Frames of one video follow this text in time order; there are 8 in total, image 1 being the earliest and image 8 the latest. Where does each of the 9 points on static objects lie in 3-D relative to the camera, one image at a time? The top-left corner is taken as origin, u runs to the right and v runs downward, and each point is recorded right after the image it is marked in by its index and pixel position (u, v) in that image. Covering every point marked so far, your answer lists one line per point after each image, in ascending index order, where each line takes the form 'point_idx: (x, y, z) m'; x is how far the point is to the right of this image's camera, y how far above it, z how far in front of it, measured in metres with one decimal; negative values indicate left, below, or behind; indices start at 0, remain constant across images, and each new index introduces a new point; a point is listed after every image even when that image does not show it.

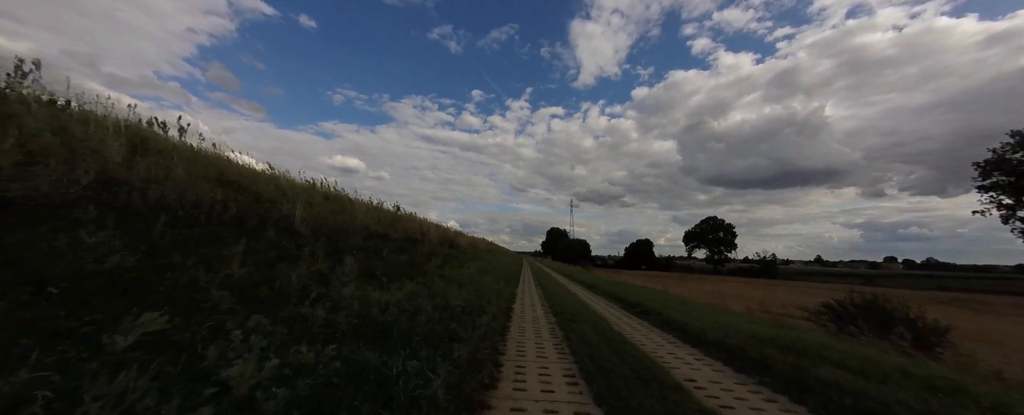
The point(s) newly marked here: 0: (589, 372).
0: (+2.3, -4.6, +8.9) m
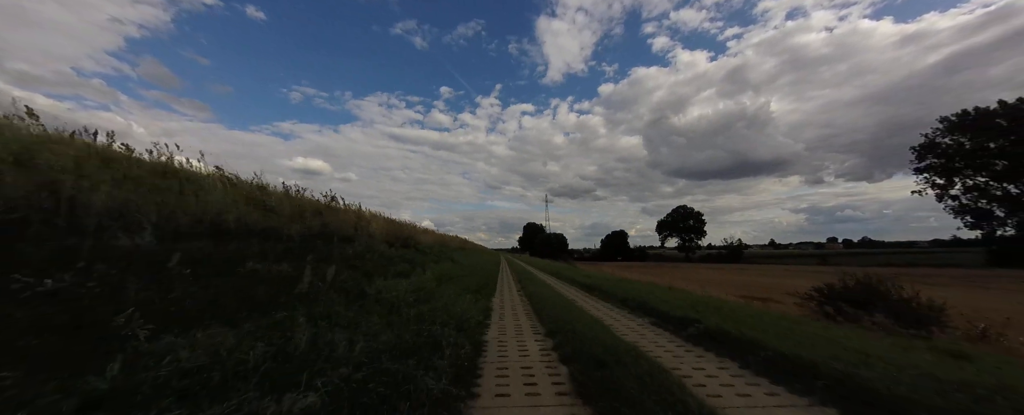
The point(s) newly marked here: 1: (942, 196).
0: (+1.7, -4.4, +8.4) m
1: (+25.8, +0.7, +18.5) m
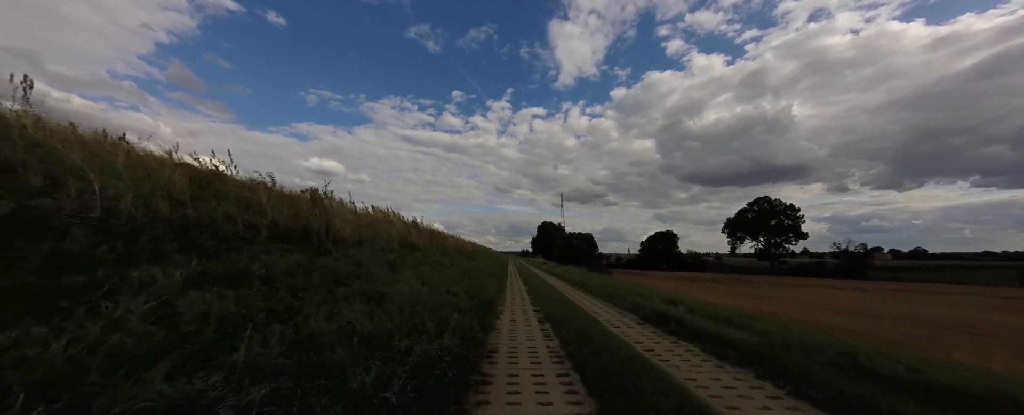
0: (+1.9, -3.3, +0.7) m
1: (+26.4, +1.2, +10.2) m
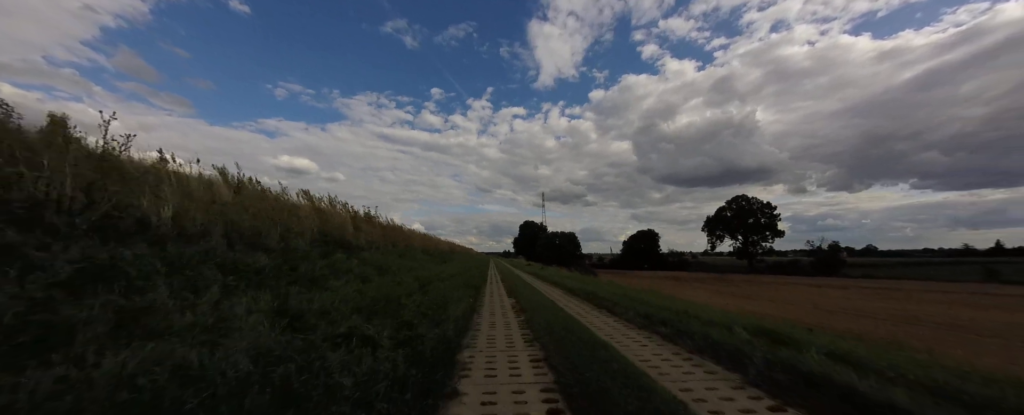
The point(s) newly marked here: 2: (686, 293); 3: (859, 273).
0: (+1.9, -3.2, 0.0) m
1: (+25.7, +1.4, +11.0) m
2: (+10.1, -4.9, +19.6) m
3: (+20.9, -3.9, +18.6) m
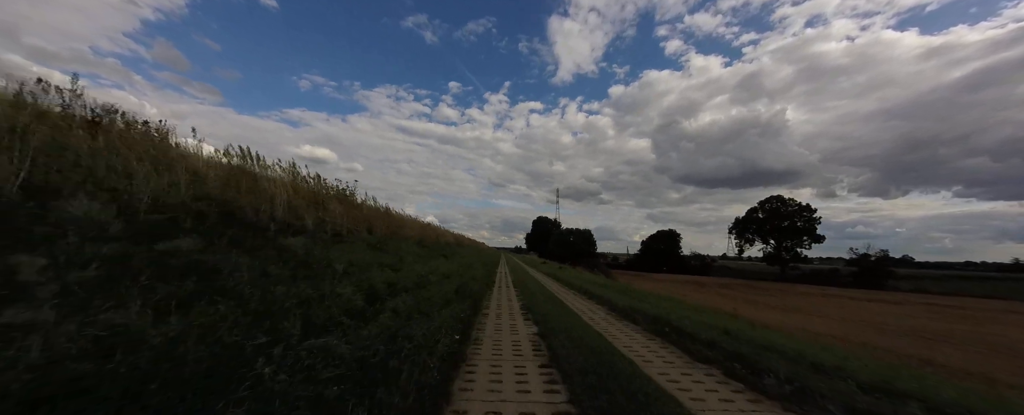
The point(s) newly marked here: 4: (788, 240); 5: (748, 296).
0: (+1.8, -3.2, -0.9) m
1: (+26.2, +0.7, +8.9) m
2: (+10.8, -4.9, +18.3) m
3: (+21.5, -4.2, +16.9) m
4: (+17.3, -2.1, +19.4) m
5: (+13.6, -4.8, +17.3) m
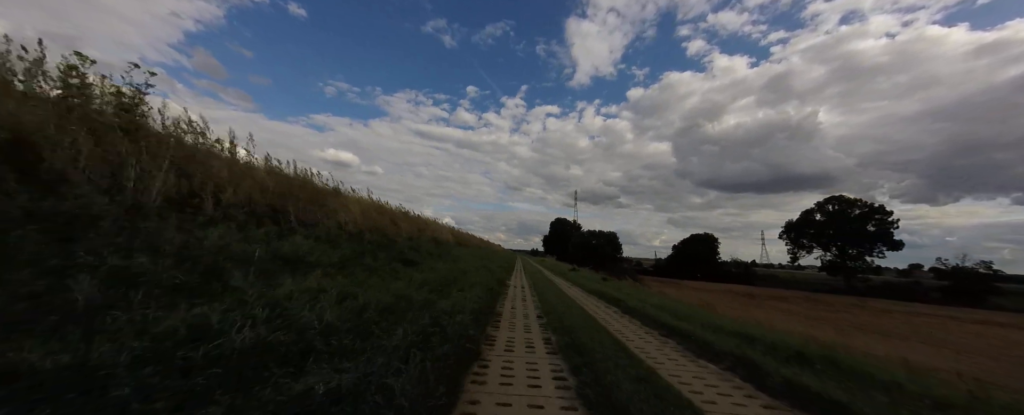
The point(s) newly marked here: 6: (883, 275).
0: (+1.7, -2.9, -3.0) m
1: (+26.6, +0.7, +5.7) m
2: (+11.7, -4.9, +15.7) m
3: (+22.3, -4.4, +13.8) m
4: (+18.2, -2.2, +16.5) m
5: (+14.4, -4.9, +14.6) m
6: (+21.1, -3.9, +17.5) m
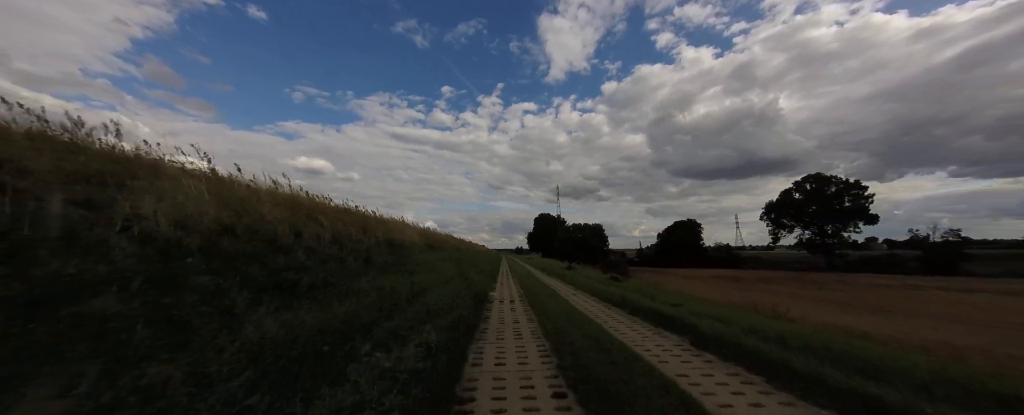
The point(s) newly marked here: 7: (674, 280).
0: (+2.0, -2.7, -3.7) m
1: (+26.1, +2.4, +6.3) m
2: (+11.0, -4.1, +15.5) m
3: (+21.7, -2.9, +14.2) m
4: (+17.3, -0.9, +16.7) m
5: (+13.8, -3.9, +14.6) m
6: (+20.2, -2.5, +17.8) m
7: (+9.6, -4.2, +17.6) m
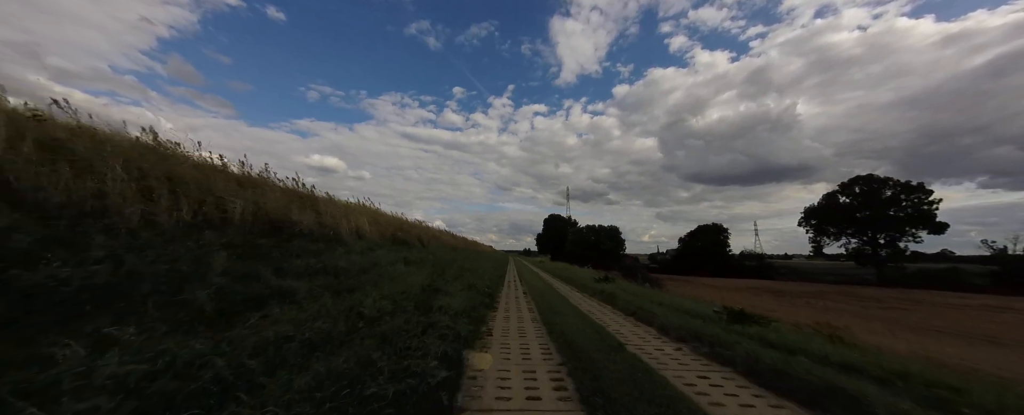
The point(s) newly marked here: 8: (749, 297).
0: (+1.8, -2.4, -5.5) m
1: (+26.4, +2.0, +3.9) m
2: (+11.3, -4.1, +13.5) m
3: (+22.0, -3.2, +11.9) m
4: (+17.7, -1.2, +14.6) m
5: (+14.0, -4.0, +12.5) m
6: (+20.6, -2.8, +15.6) m
7: (+9.9, -4.3, +15.6) m
8: (+10.7, -4.1, +13.8) m
